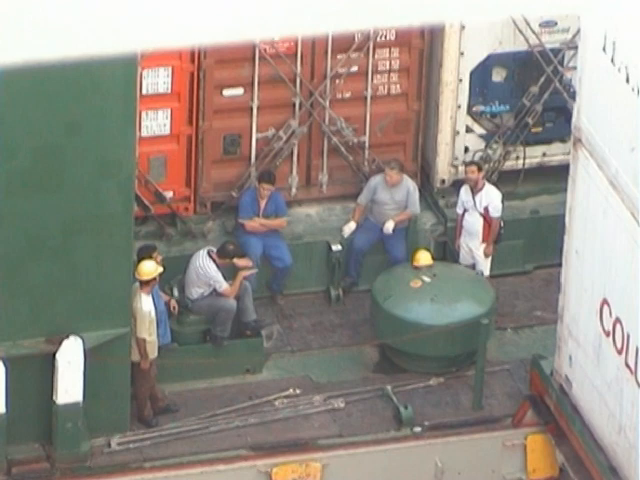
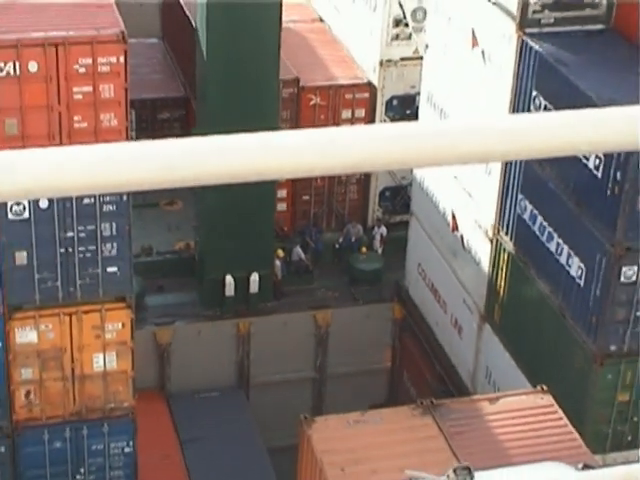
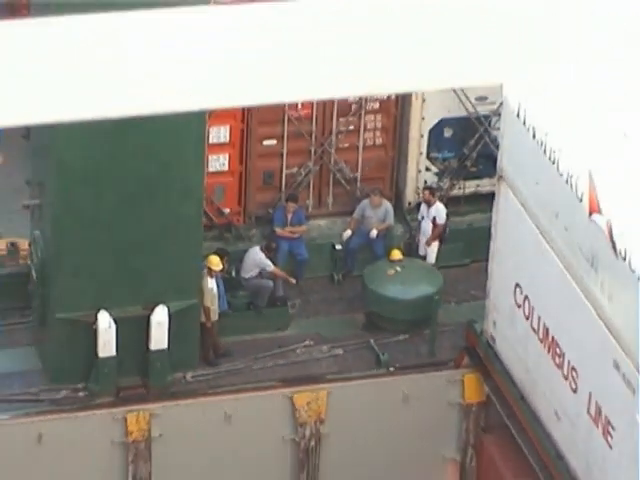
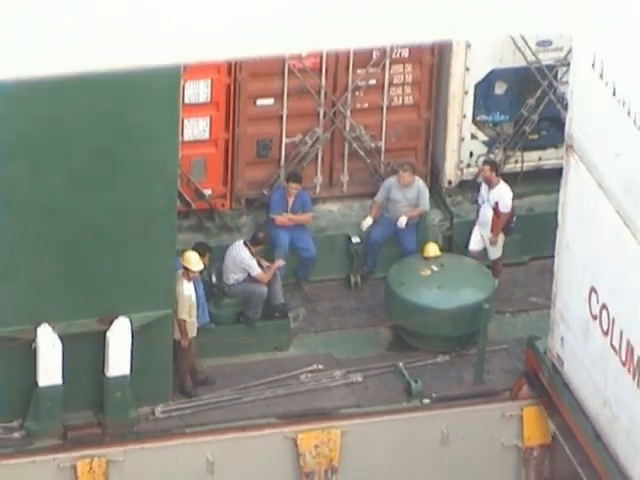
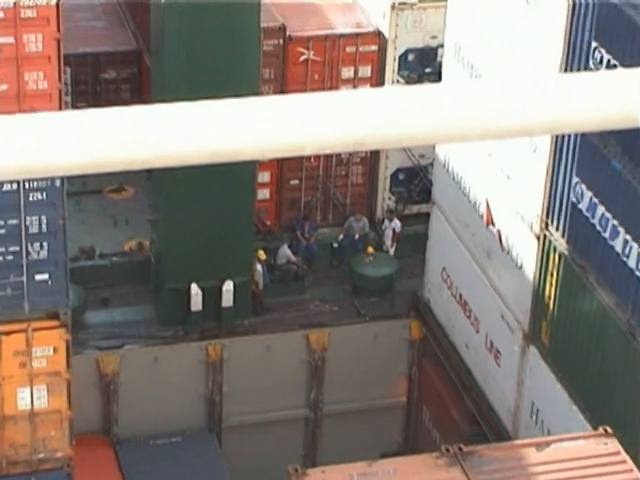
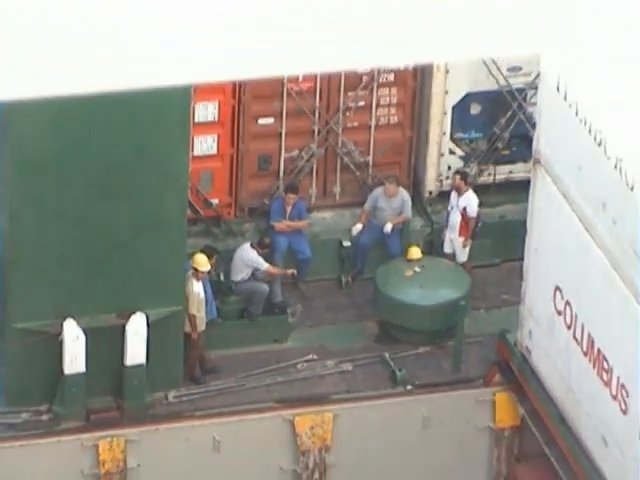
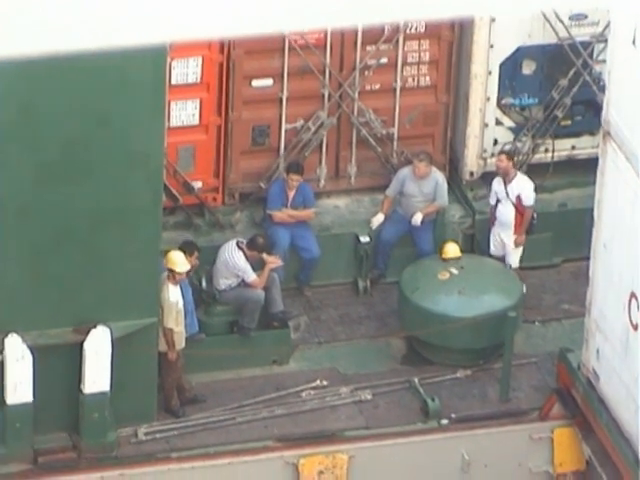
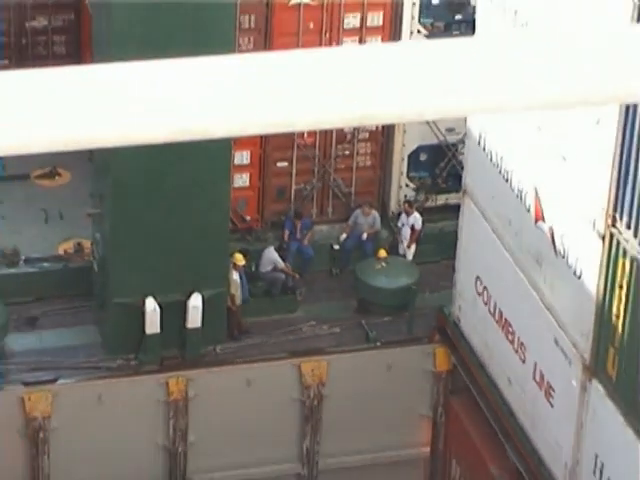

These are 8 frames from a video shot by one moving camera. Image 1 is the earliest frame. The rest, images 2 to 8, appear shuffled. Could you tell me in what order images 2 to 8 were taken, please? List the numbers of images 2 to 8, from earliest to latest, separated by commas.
7, 4, 6, 3, 8, 5, 2
